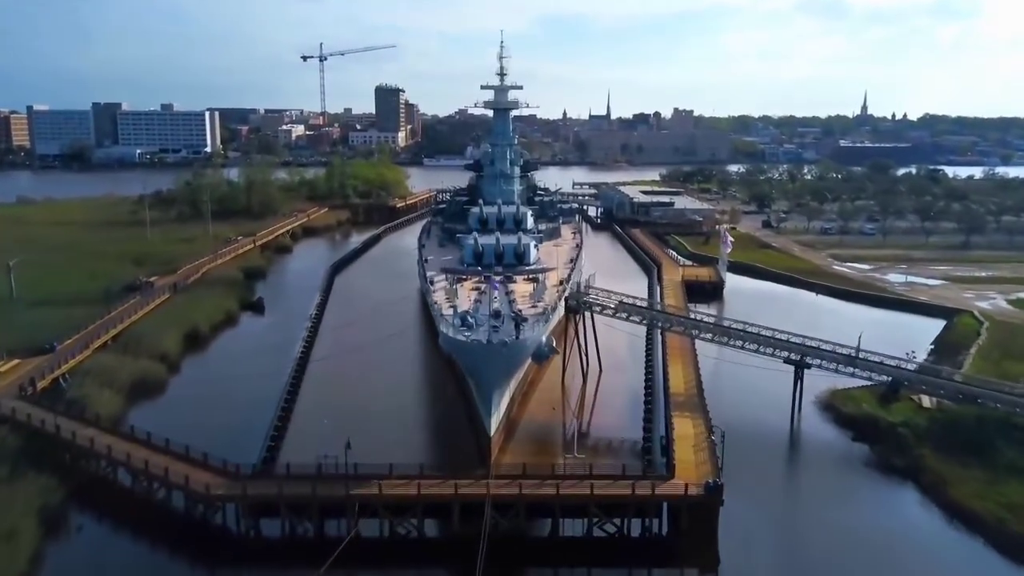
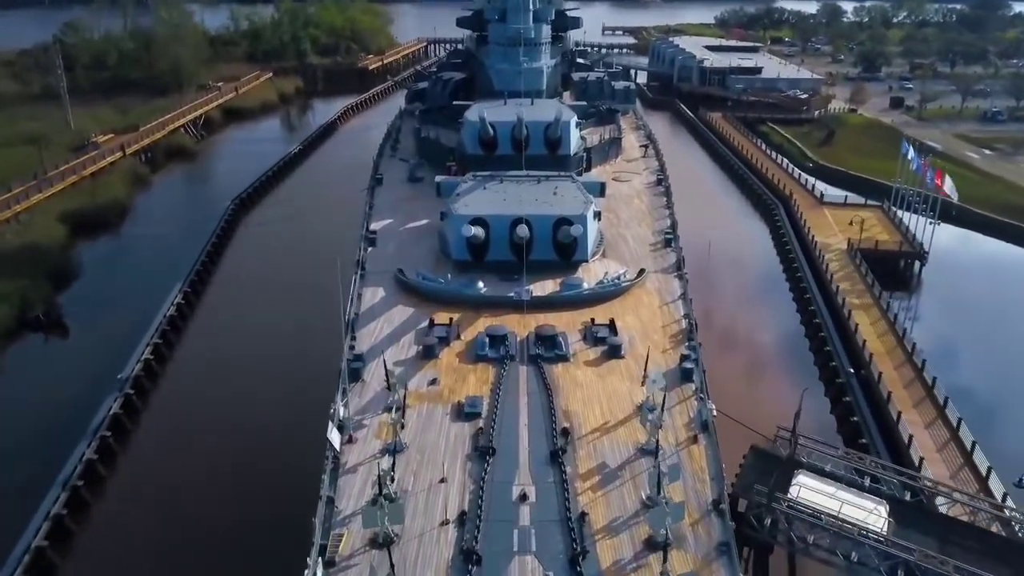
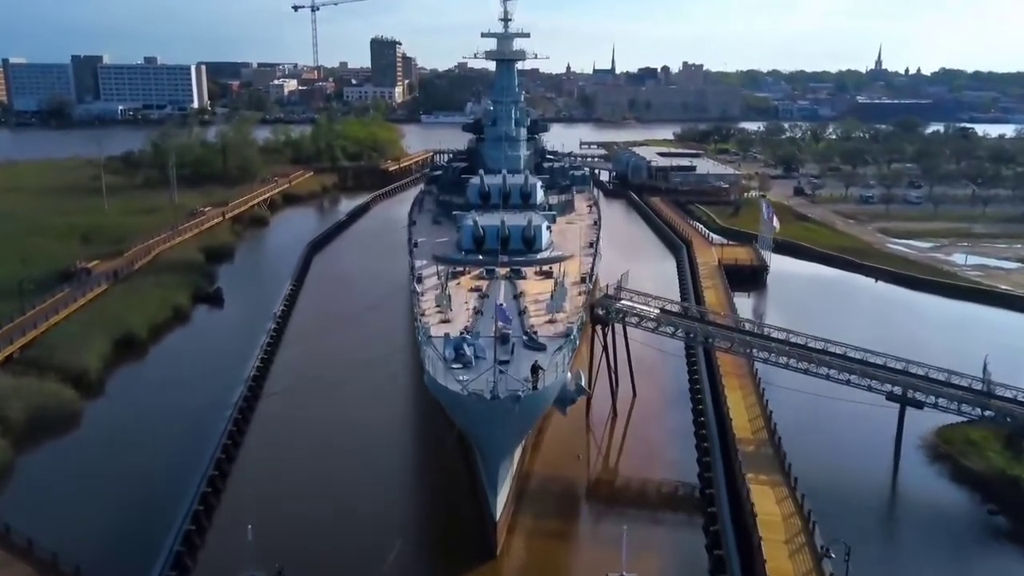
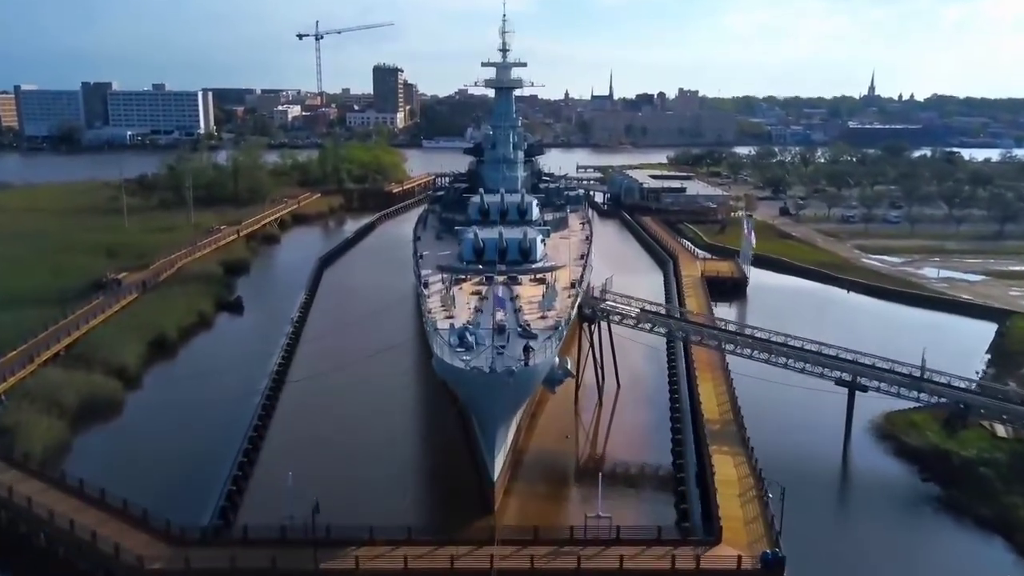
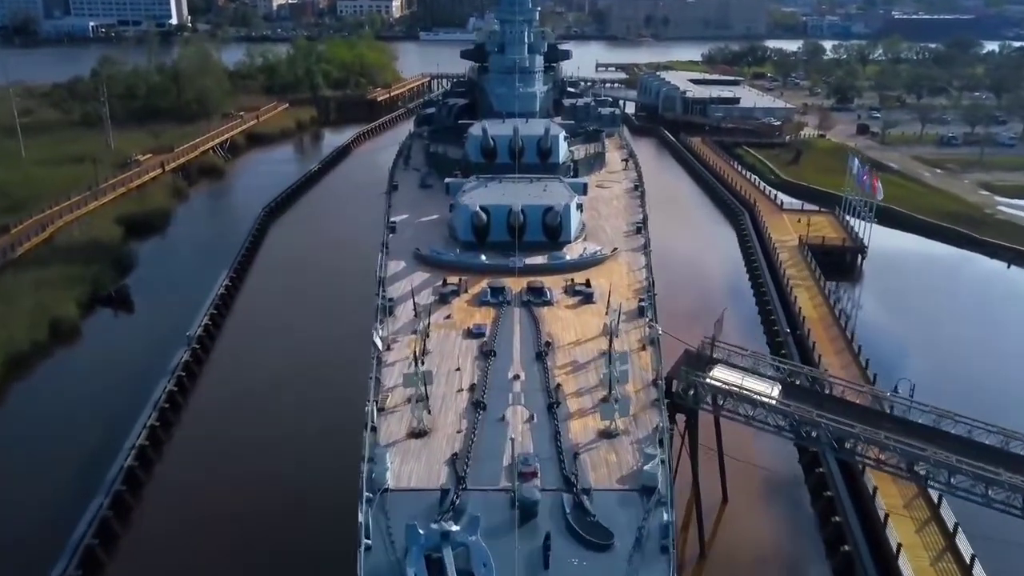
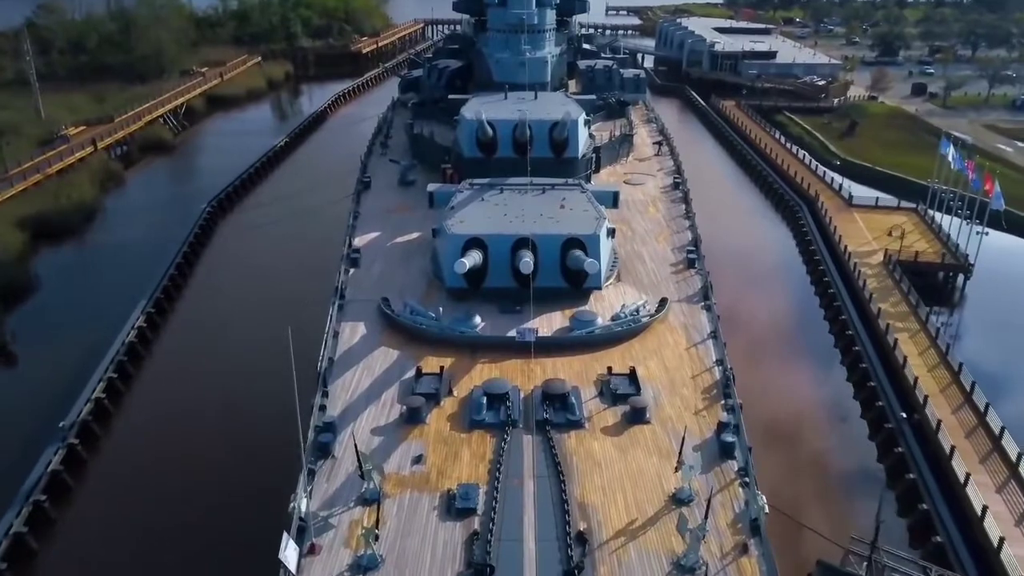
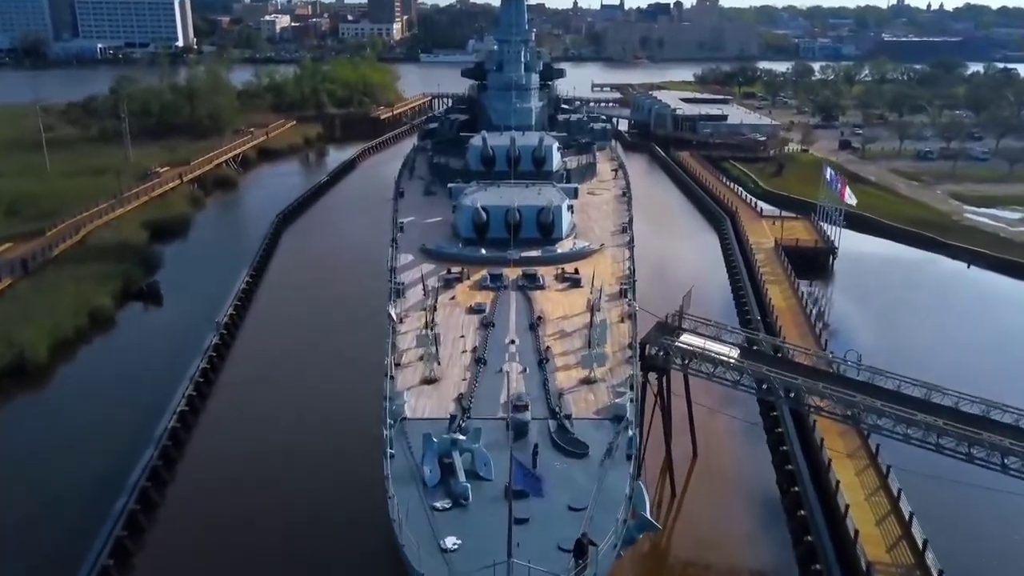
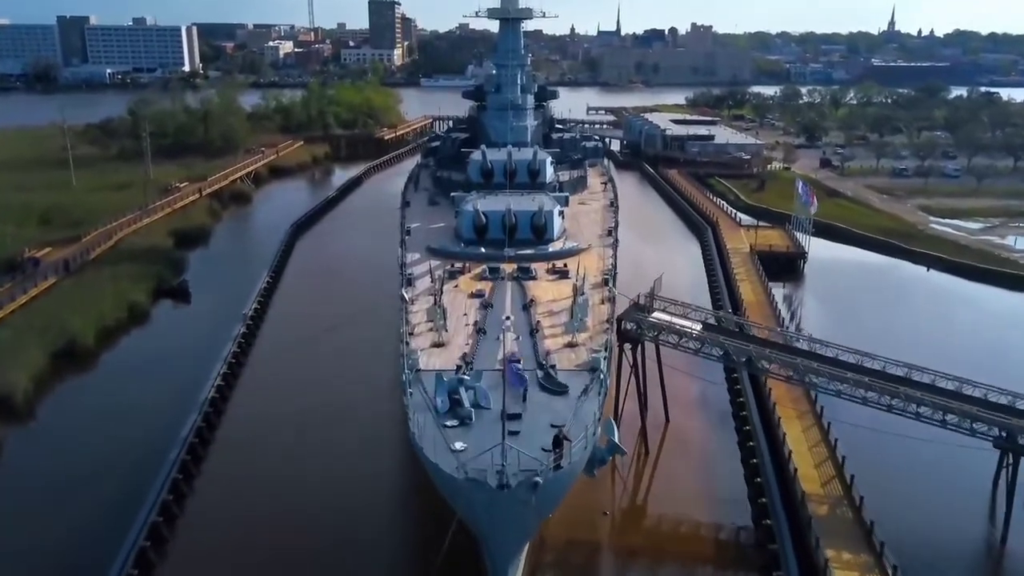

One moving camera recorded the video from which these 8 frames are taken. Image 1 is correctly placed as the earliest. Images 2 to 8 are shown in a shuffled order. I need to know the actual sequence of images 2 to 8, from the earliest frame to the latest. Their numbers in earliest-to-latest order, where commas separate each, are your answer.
4, 3, 8, 7, 5, 2, 6
